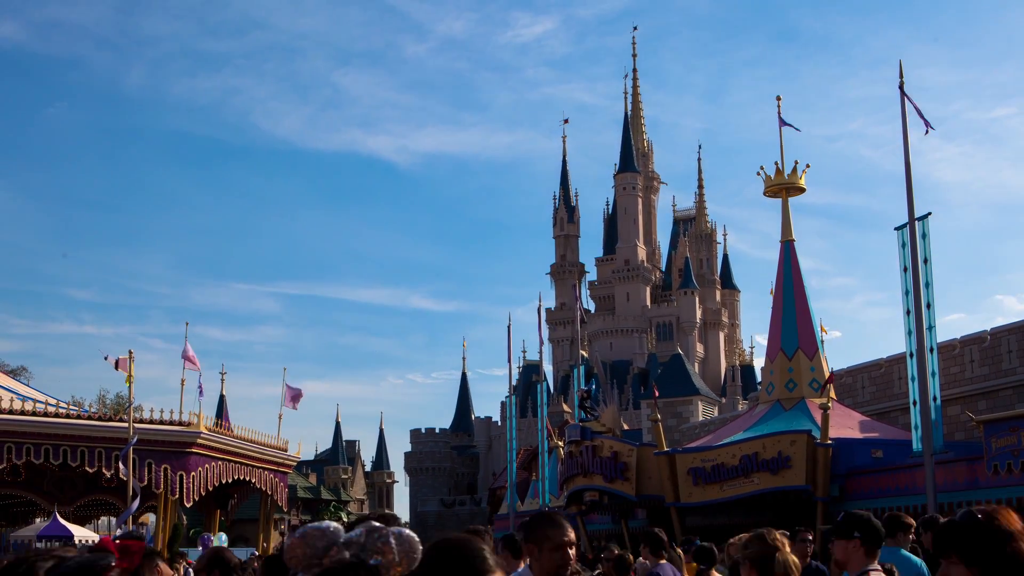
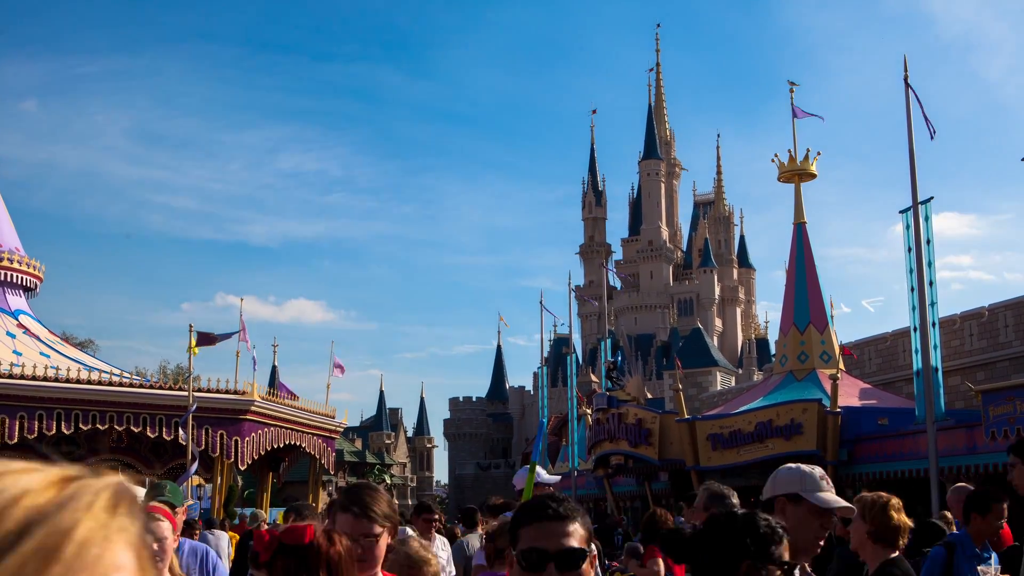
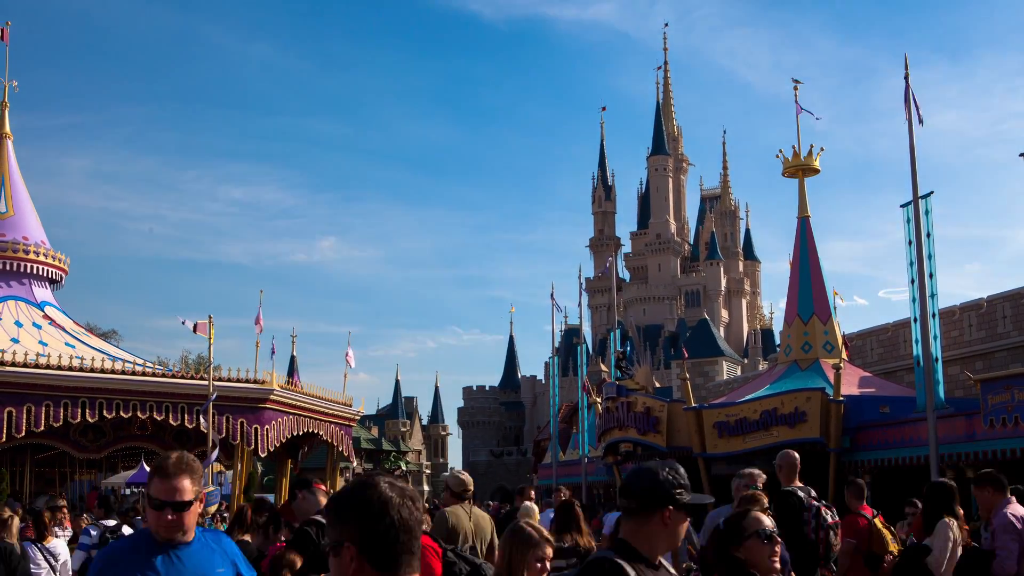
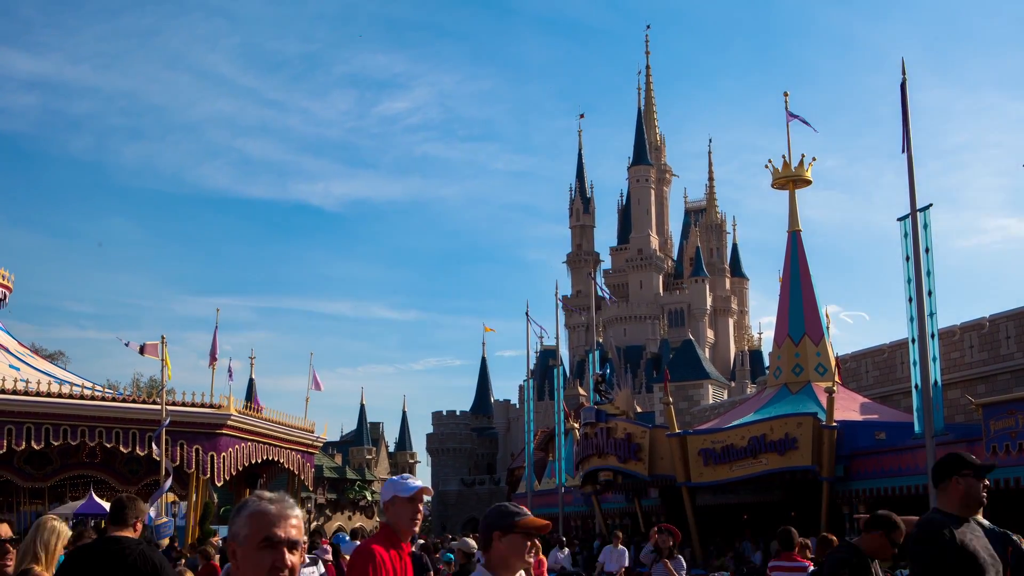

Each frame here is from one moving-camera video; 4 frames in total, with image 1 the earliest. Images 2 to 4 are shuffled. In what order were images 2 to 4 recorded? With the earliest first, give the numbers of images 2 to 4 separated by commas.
4, 2, 3
